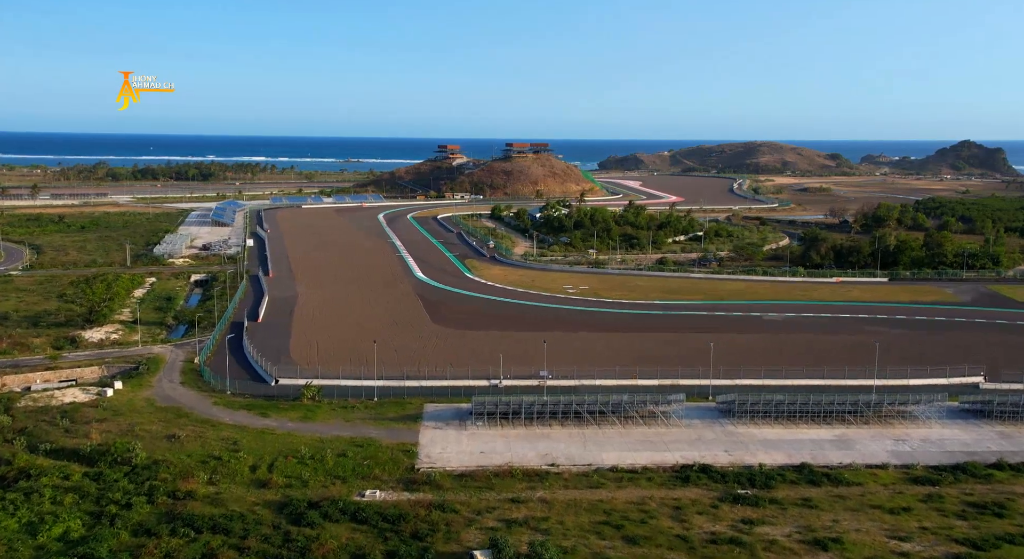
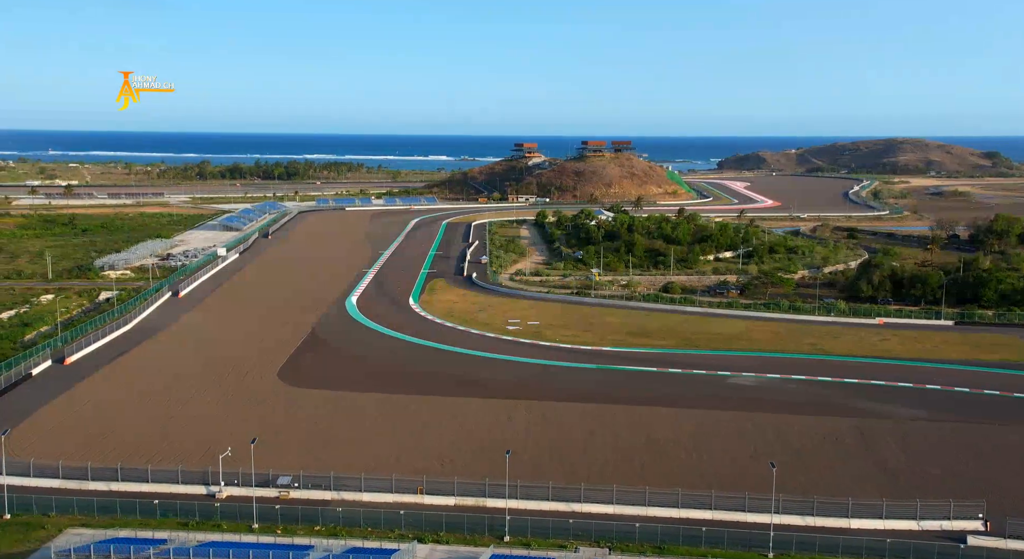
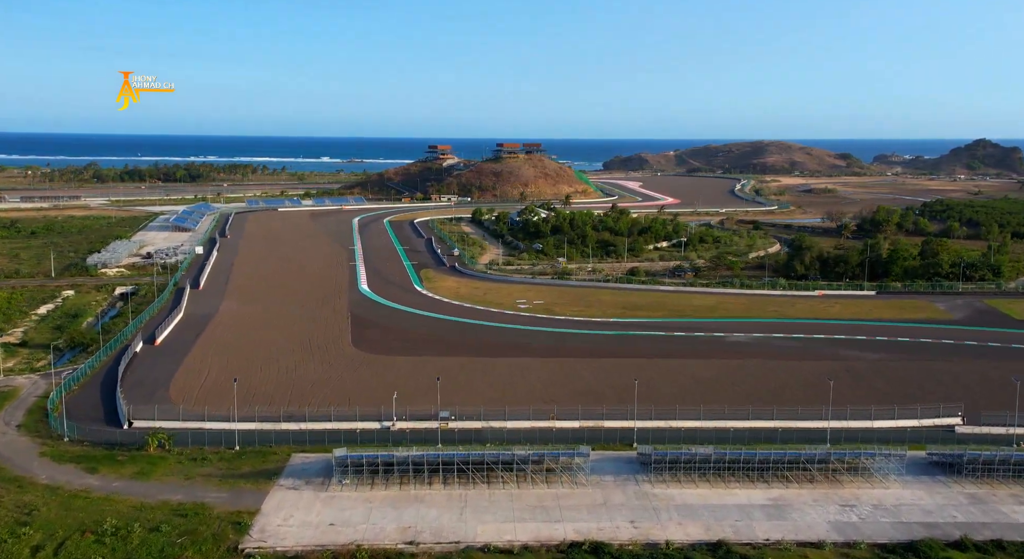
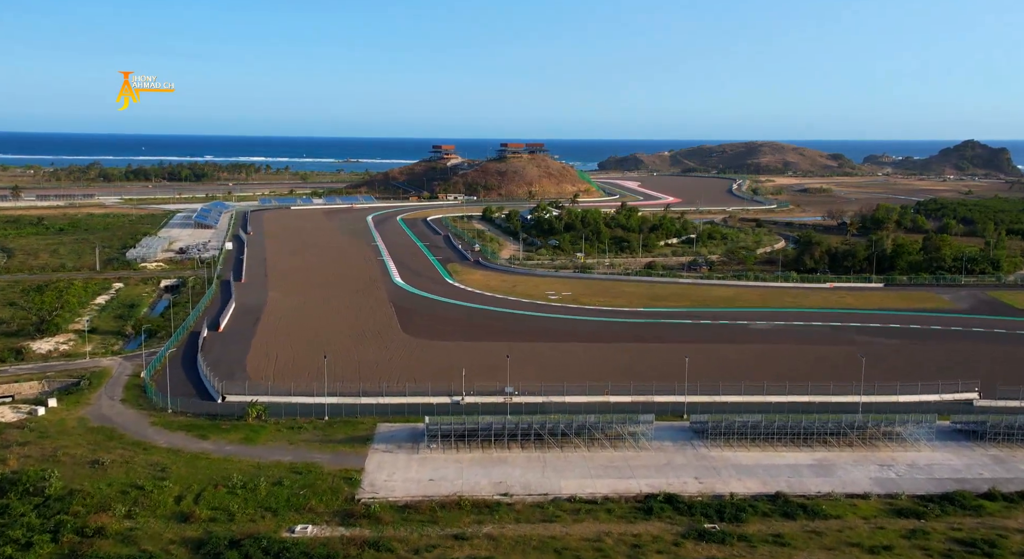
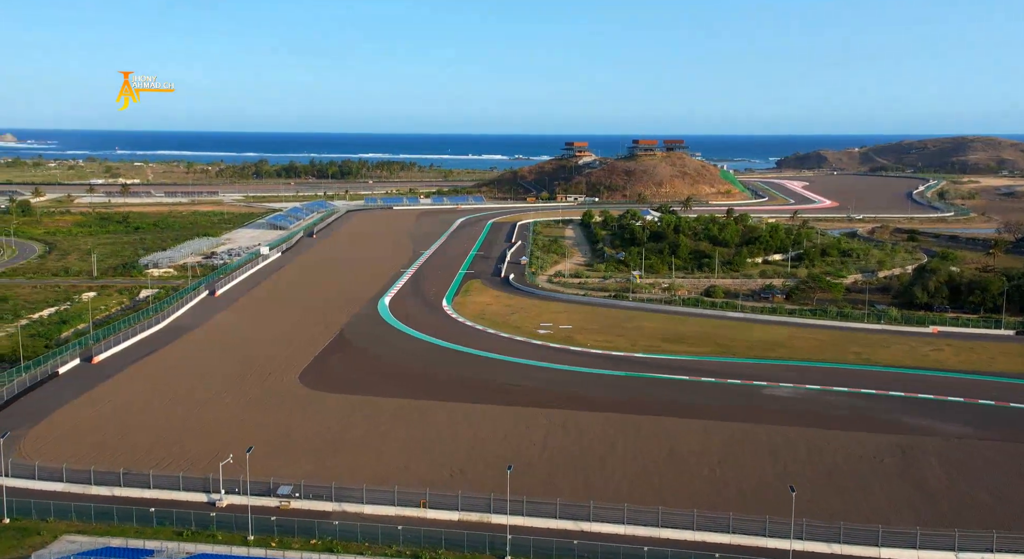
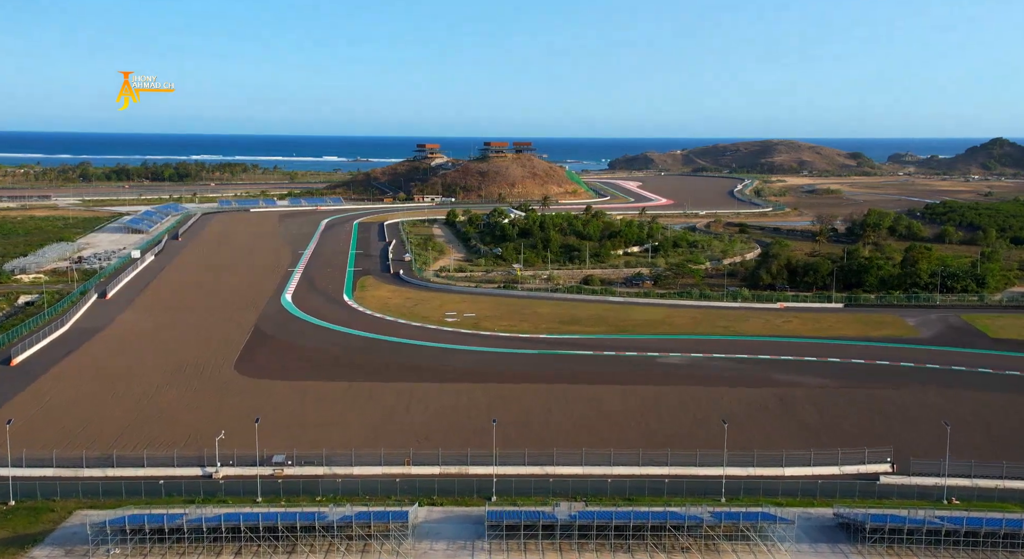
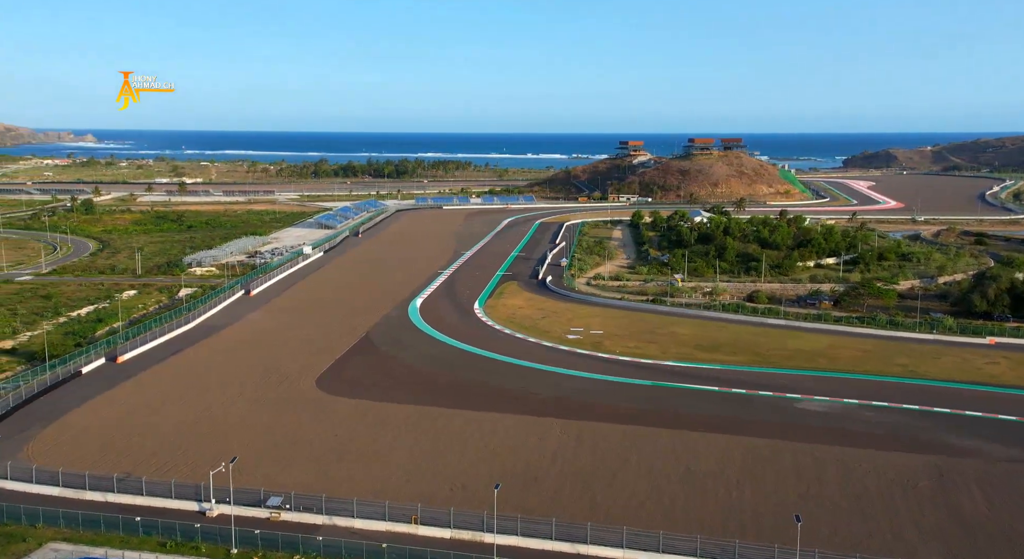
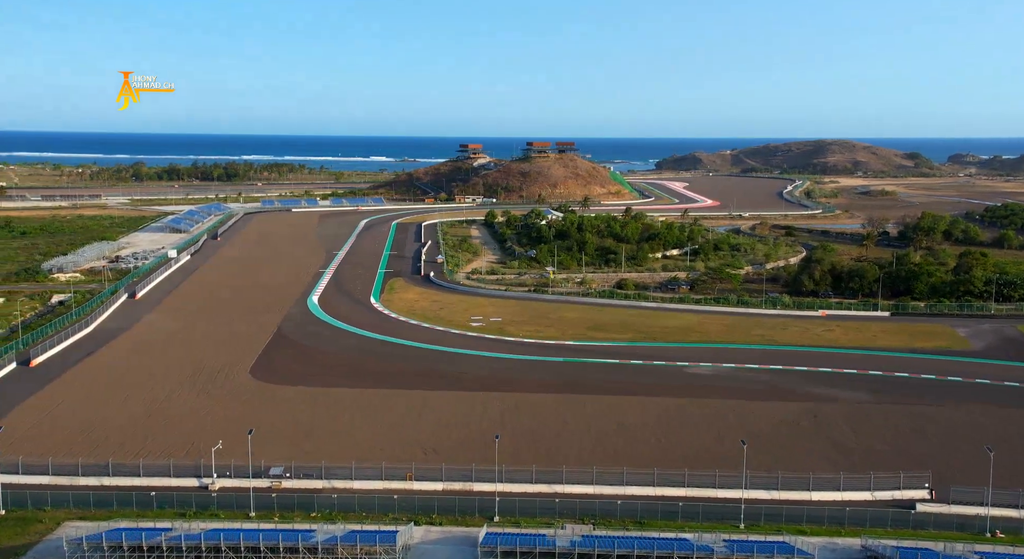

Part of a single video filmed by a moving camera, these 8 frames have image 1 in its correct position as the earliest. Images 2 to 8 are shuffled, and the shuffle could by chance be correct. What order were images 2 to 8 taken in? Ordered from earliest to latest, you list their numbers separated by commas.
4, 3, 6, 8, 2, 5, 7
